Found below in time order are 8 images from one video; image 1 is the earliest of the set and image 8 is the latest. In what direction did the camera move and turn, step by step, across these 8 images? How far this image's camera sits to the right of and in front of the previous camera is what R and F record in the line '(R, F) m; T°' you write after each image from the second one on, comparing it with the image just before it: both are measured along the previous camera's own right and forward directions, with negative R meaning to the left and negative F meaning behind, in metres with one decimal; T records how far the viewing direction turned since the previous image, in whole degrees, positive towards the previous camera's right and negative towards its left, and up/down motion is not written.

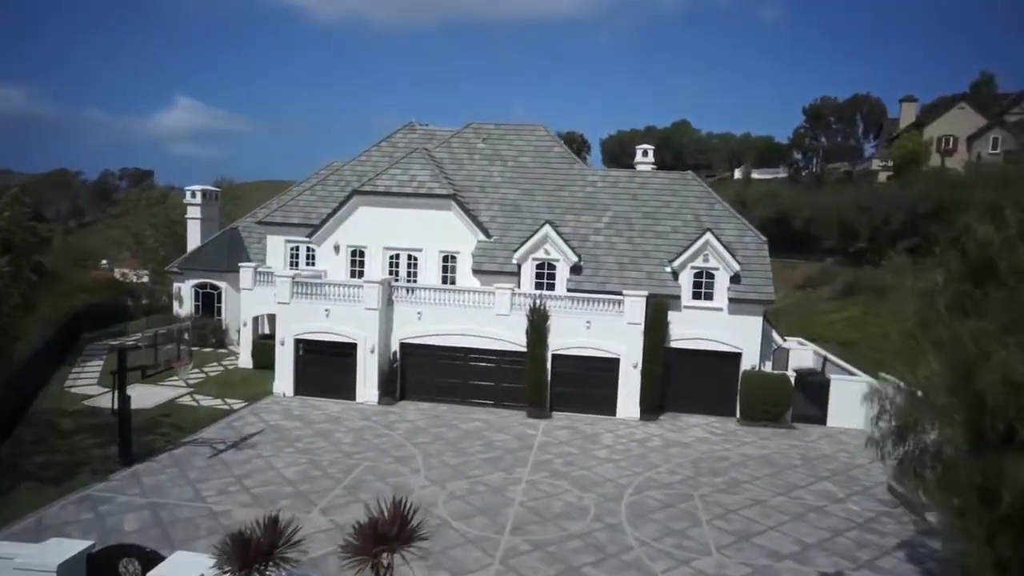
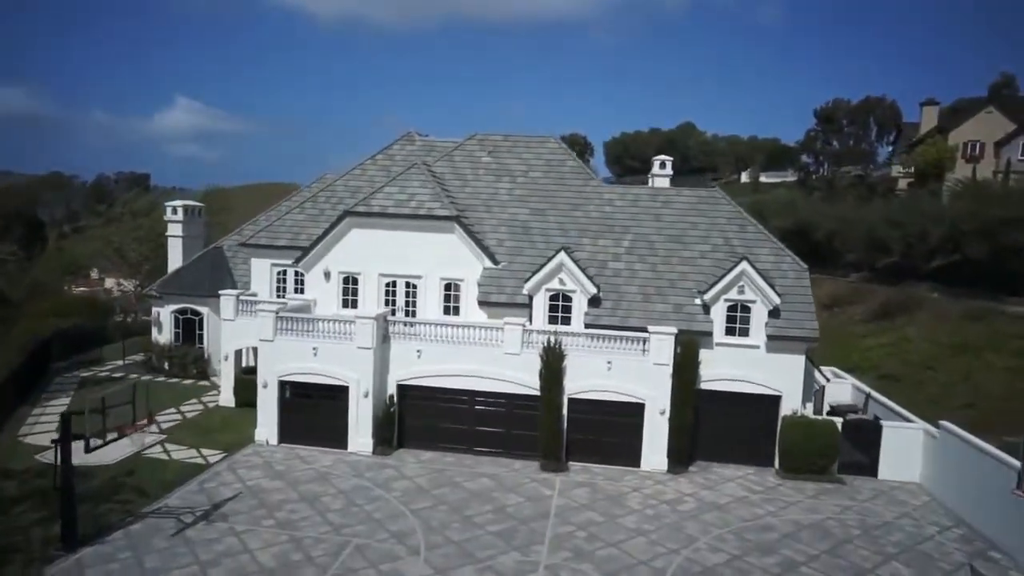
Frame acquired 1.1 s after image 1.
(-0.4, +3.5) m; 0°
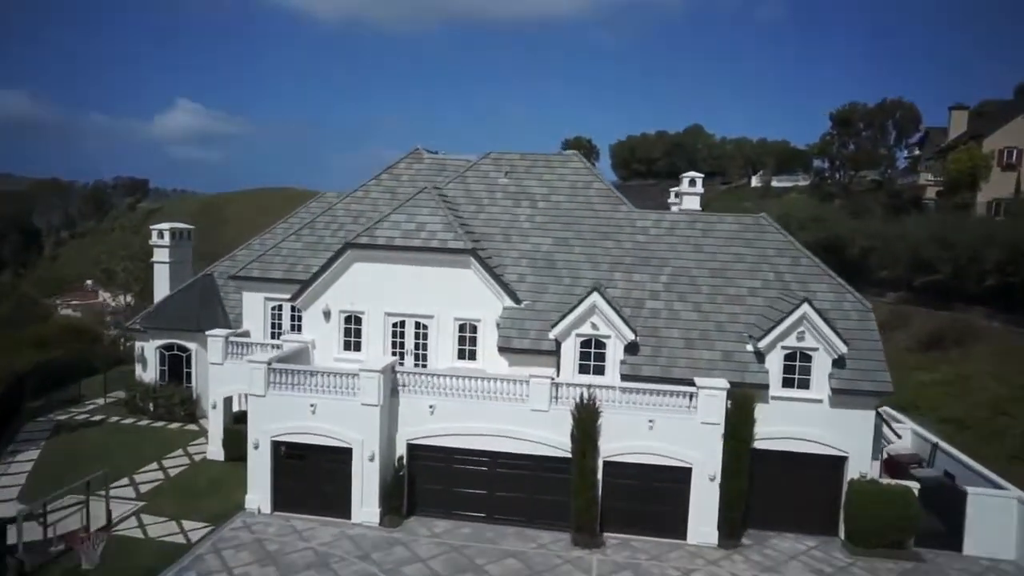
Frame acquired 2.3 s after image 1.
(-0.7, +3.5) m; 0°
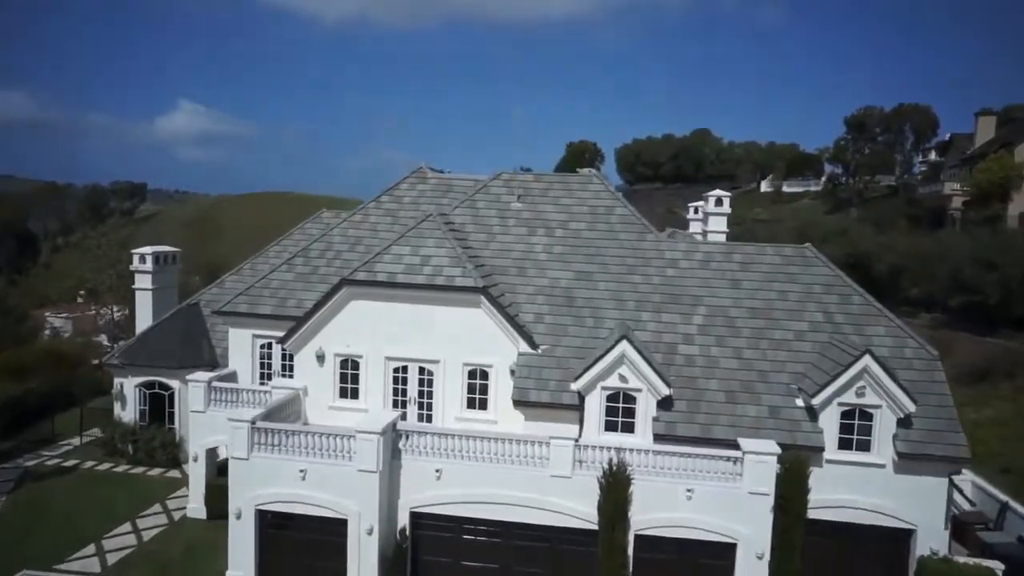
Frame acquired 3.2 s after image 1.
(-0.4, +3.0) m; 0°
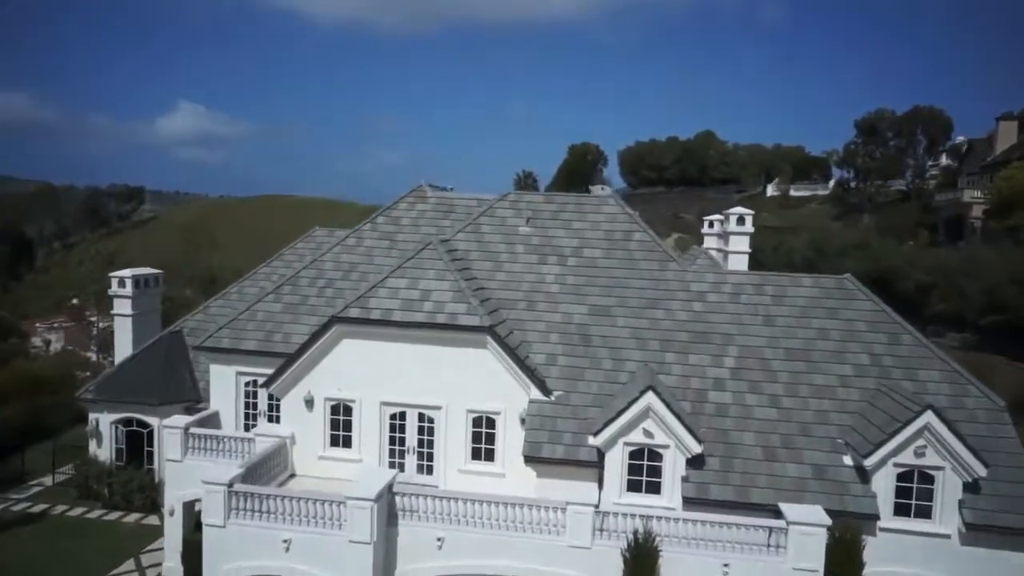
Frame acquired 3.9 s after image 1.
(-0.2, +2.5) m; 0°
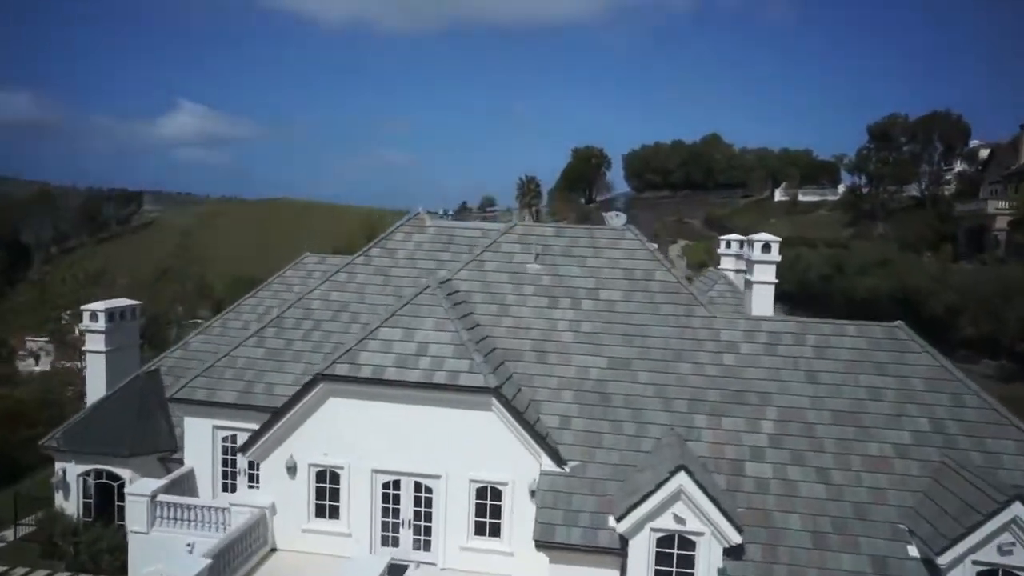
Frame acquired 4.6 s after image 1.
(-0.2, +2.7) m; 0°
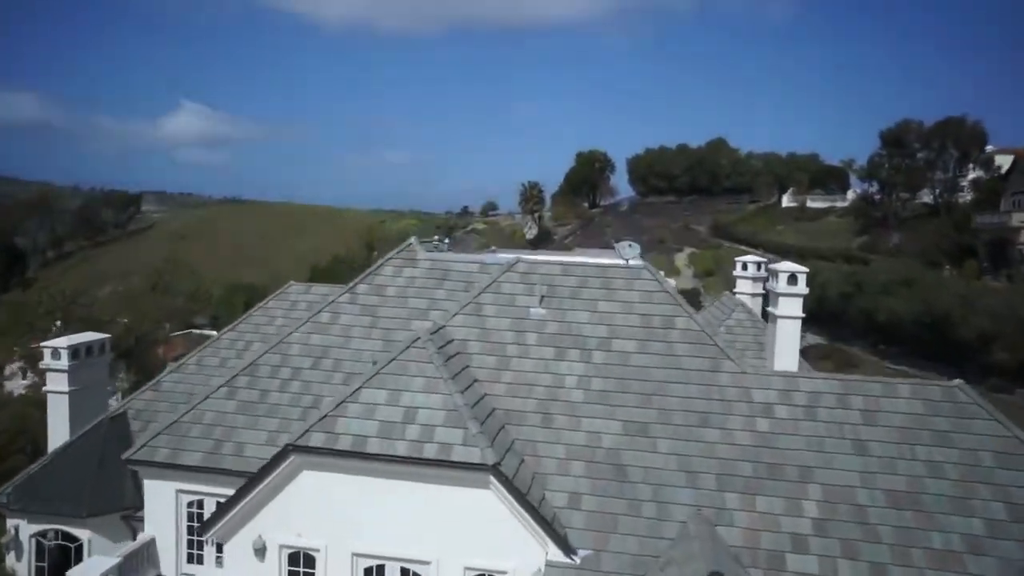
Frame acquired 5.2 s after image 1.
(0.0, +2.7) m; 0°
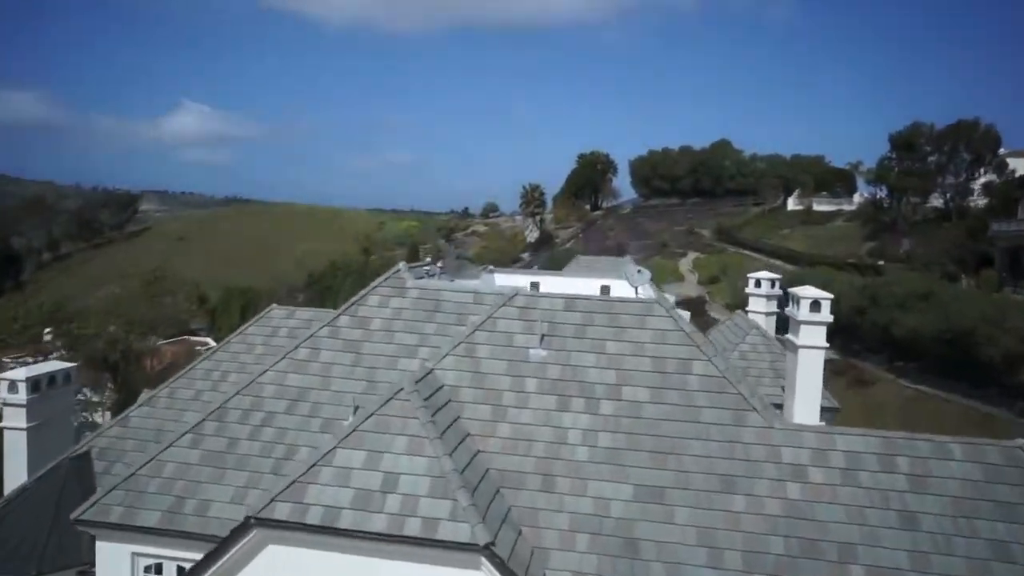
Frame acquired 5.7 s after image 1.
(+0.1, +2.3) m; 0°
